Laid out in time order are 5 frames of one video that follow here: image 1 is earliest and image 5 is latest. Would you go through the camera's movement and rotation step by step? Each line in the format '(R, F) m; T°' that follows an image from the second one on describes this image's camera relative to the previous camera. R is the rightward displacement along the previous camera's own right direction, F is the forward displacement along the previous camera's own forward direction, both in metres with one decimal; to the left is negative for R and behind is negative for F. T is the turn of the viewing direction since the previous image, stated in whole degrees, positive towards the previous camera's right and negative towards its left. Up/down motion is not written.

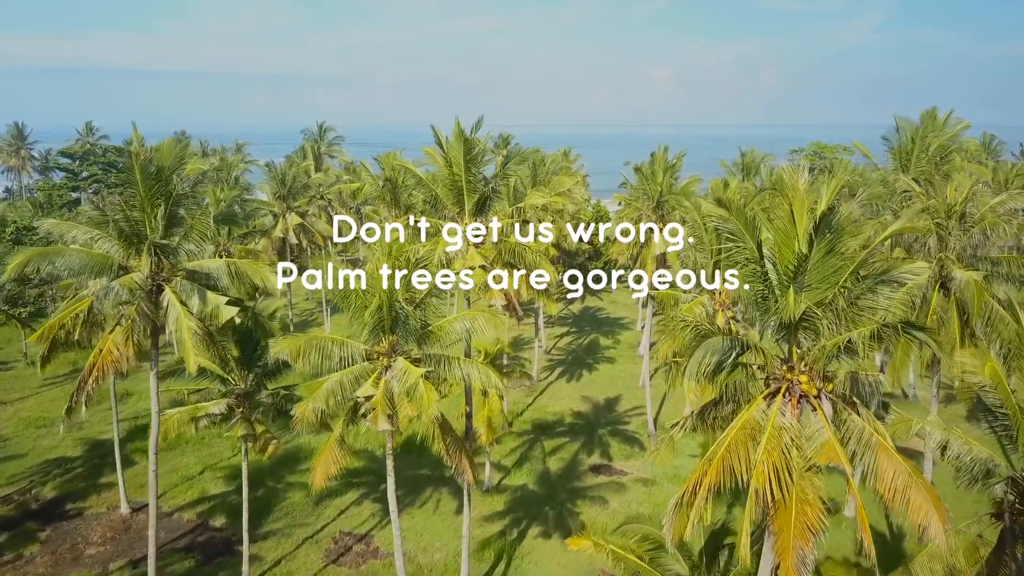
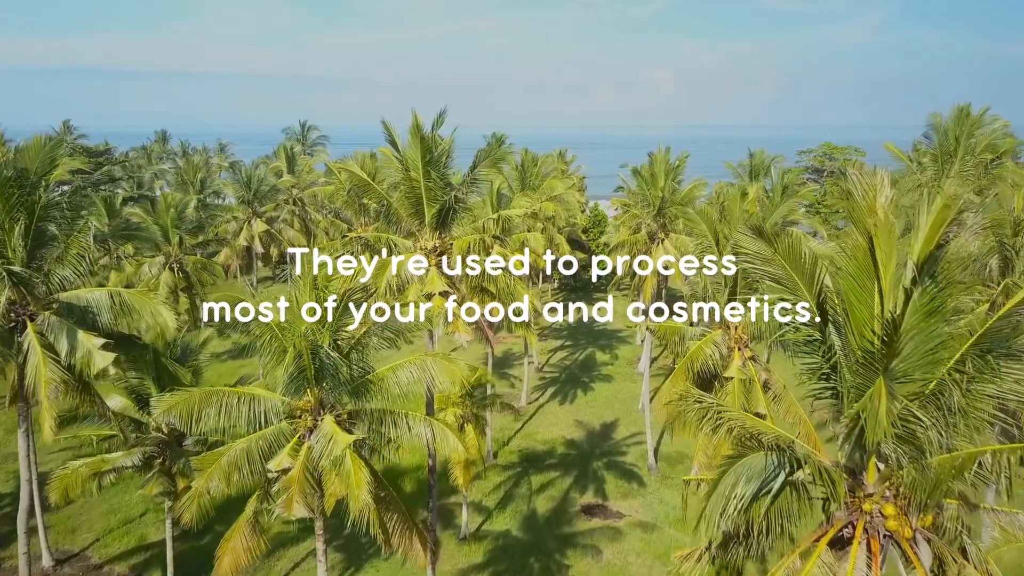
(+0.6, +2.6) m; 0°
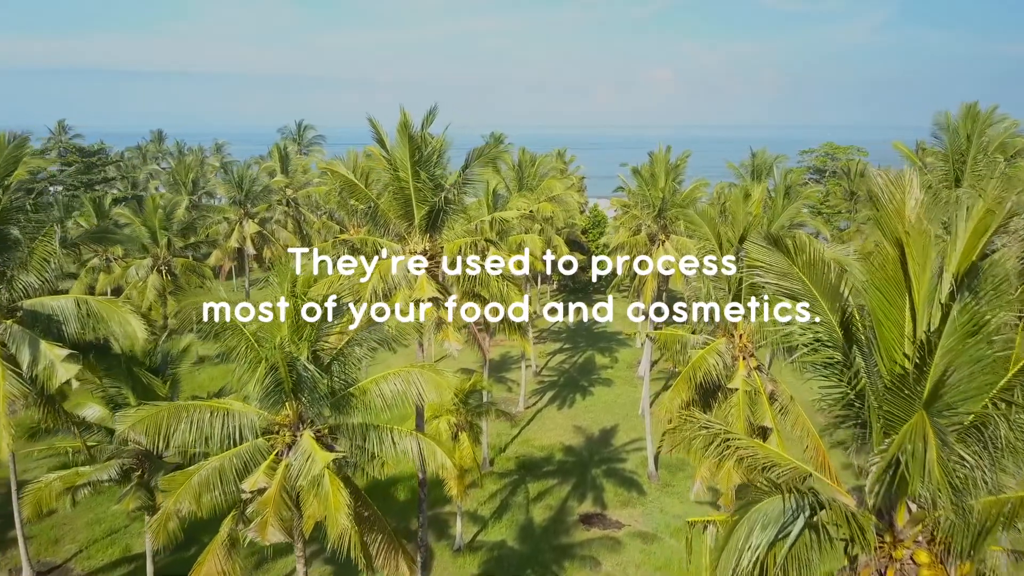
(+0.1, +0.6) m; 0°
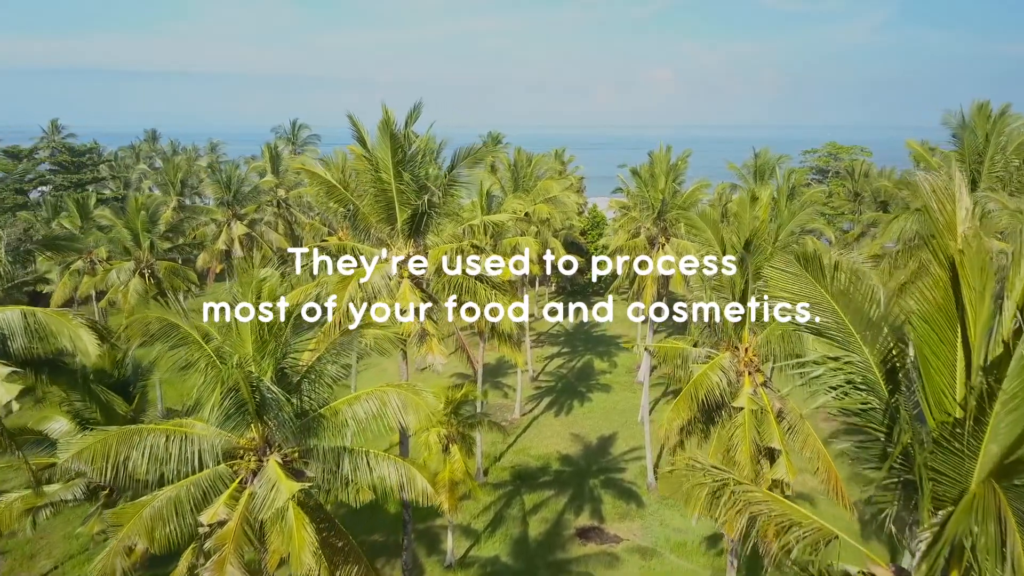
(+0.2, +0.7) m; 0°
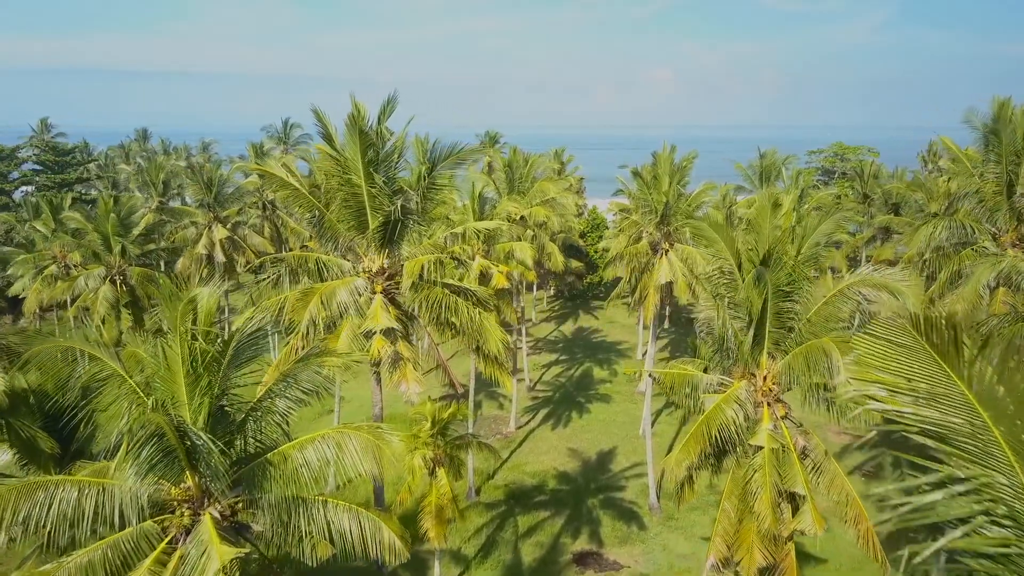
(+0.2, +1.2) m; 0°
